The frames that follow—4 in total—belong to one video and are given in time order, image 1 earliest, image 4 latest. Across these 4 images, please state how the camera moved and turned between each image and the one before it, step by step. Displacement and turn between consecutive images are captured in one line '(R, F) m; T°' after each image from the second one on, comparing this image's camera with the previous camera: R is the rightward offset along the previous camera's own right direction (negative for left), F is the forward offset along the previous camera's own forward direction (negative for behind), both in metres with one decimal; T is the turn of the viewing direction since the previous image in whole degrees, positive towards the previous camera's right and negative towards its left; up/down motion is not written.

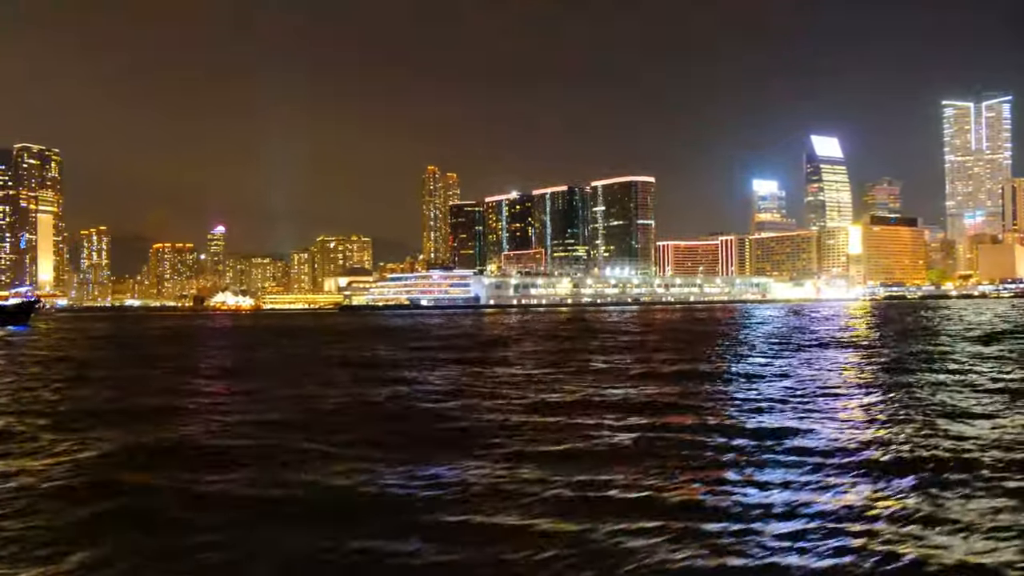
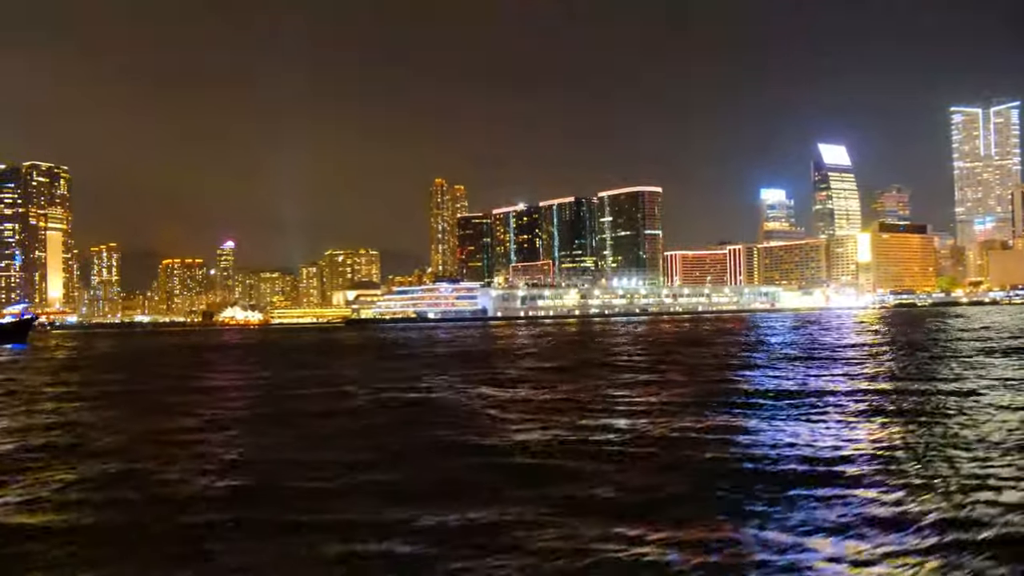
(+0.2, +0.4) m; -1°
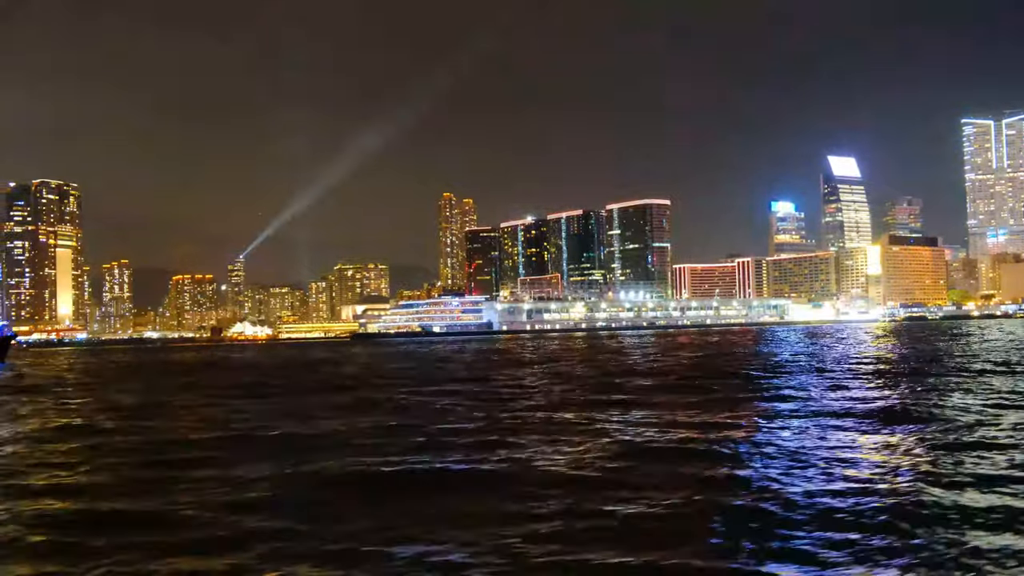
(+0.5, +0.9) m; -1°
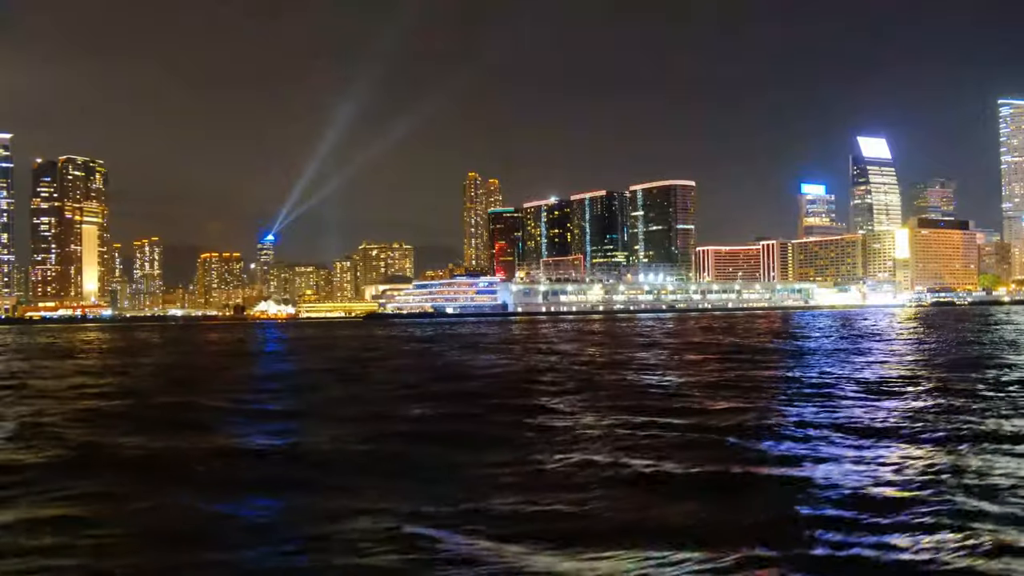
(+1.3, +1.9) m; -2°
